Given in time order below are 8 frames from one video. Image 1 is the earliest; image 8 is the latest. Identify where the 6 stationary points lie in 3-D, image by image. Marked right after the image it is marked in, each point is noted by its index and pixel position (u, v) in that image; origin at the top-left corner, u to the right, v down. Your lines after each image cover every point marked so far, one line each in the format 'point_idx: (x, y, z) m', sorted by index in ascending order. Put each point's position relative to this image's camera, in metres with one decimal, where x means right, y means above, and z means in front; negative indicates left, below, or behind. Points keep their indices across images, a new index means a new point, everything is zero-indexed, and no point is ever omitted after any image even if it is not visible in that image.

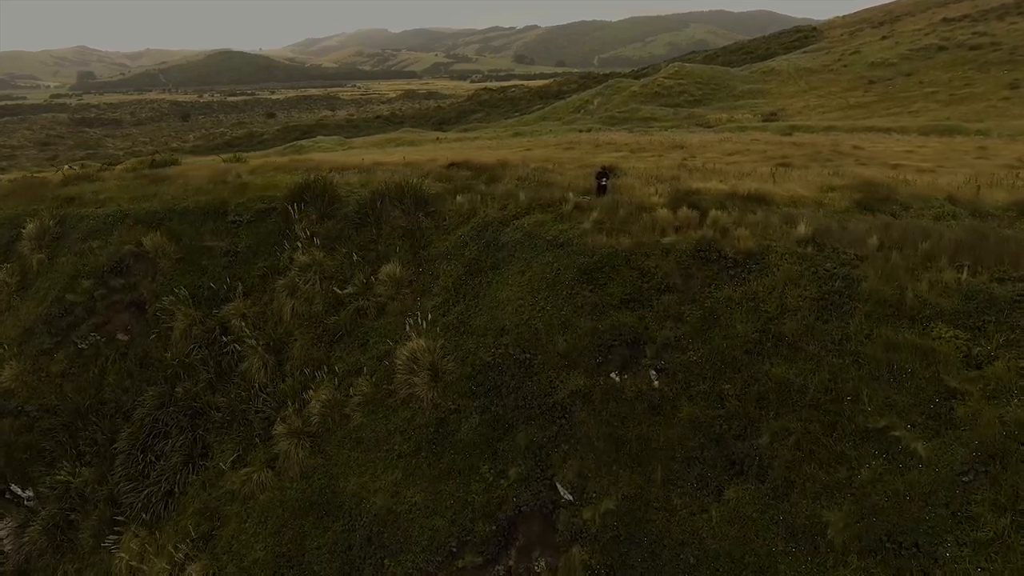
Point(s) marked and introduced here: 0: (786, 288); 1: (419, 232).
0: (+4.1, 0.0, +10.0) m
1: (-1.9, +1.2, +13.7) m
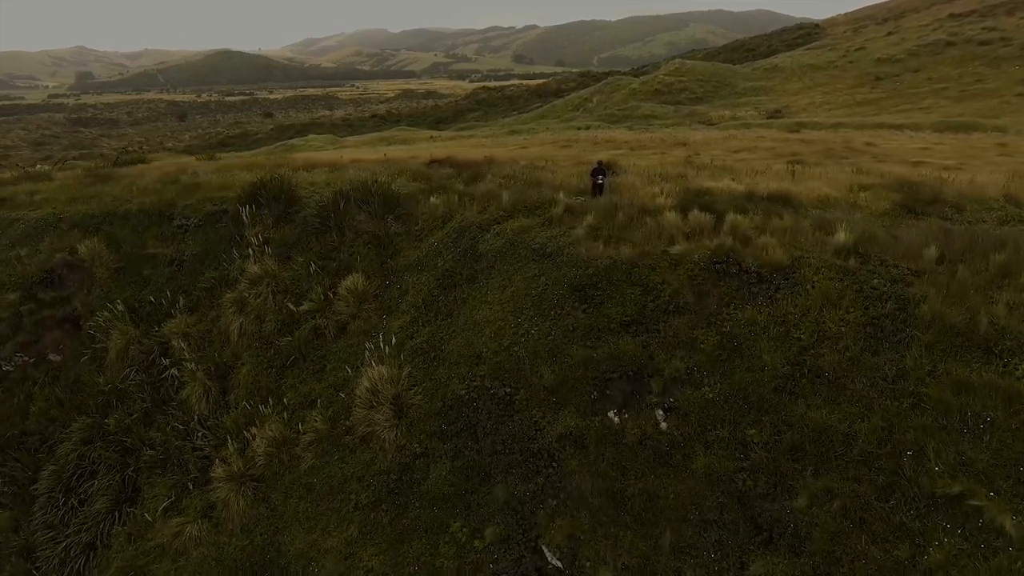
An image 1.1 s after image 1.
0: (+3.8, -0.3, +8.1) m
1: (-2.2, +0.9, +11.8) m
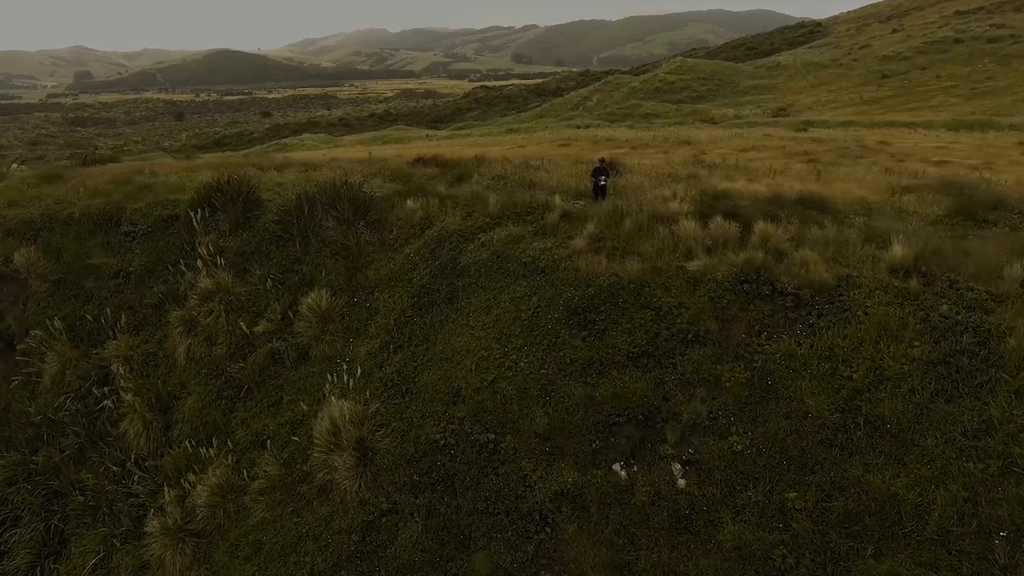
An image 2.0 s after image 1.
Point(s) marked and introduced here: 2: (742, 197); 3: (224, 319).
0: (+3.6, -0.5, +6.6) m
1: (-2.4, +0.6, +10.3) m
2: (+3.4, +1.3, +9.7) m
3: (-4.4, -0.5, +10.2) m
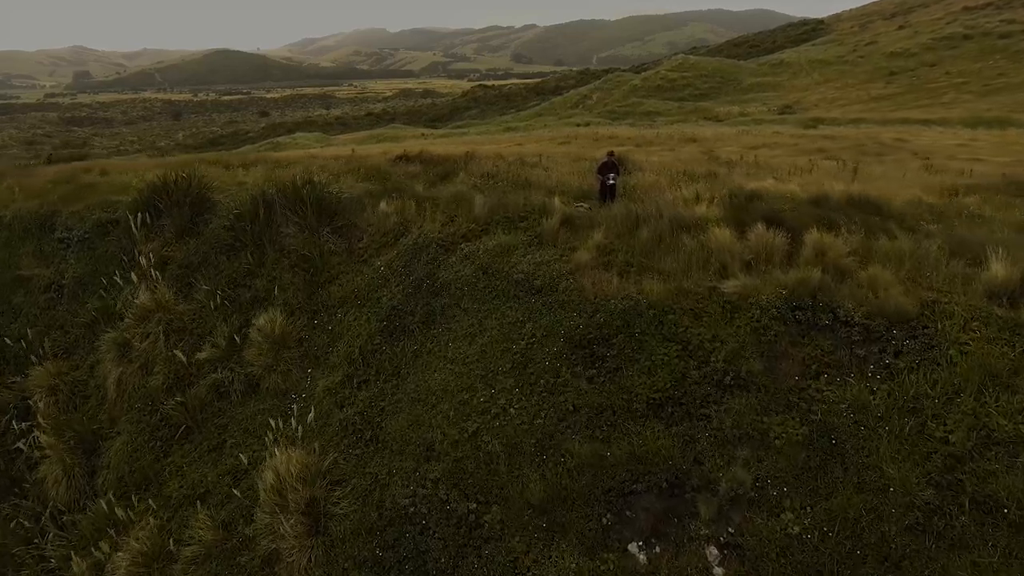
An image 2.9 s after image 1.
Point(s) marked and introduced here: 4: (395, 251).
0: (+3.5, -0.8, +5.0) m
1: (-2.5, +0.4, +8.7) m
2: (+3.3, +1.1, +8.1) m
3: (-4.5, -0.7, +8.6) m
4: (-1.5, +0.4, +8.2) m
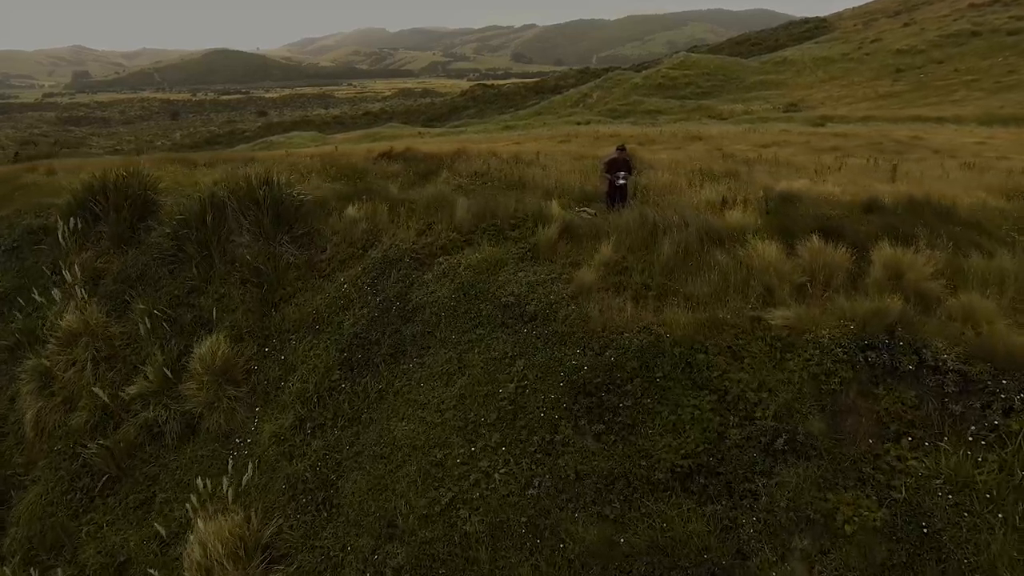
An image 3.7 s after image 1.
0: (+3.4, -1.0, +3.7) m
1: (-2.6, +0.2, +7.3) m
2: (+3.2, +0.8, +6.8) m
3: (-4.6, -0.9, +7.3) m
4: (-1.6, +0.2, +6.9) m
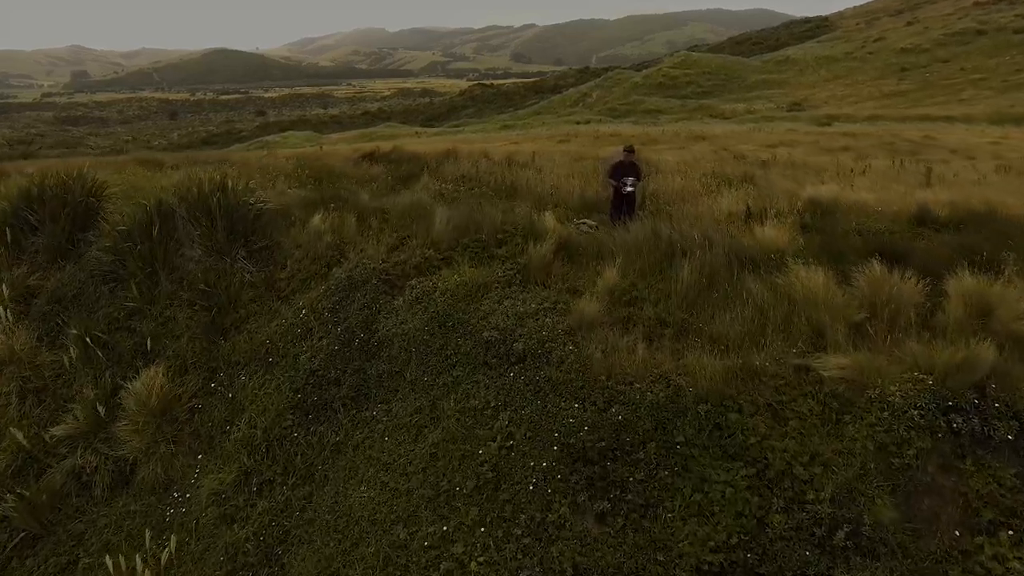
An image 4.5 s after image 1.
0: (+3.3, -1.2, +2.7) m
1: (-2.7, 0.0, +6.4) m
2: (+3.0, +0.6, +5.8) m
3: (-4.7, -1.1, +6.3) m
4: (-1.7, 0.0, +5.9) m
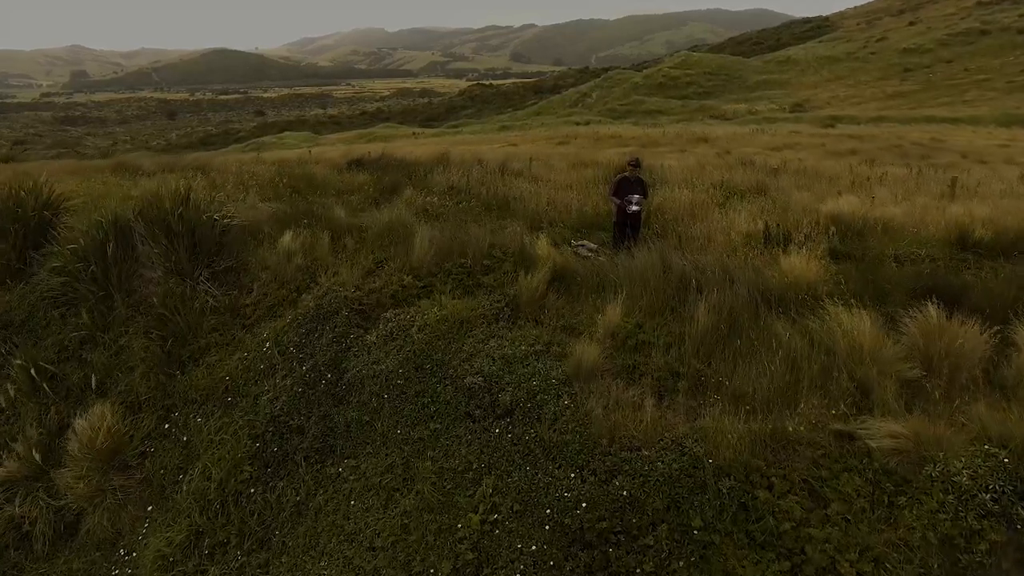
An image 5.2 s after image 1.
0: (+3.2, -1.4, +2.1) m
1: (-2.8, -0.3, +5.8) m
2: (+3.0, +0.4, +5.2) m
3: (-4.8, -1.4, +5.7) m
4: (-1.8, -0.2, +5.3) m
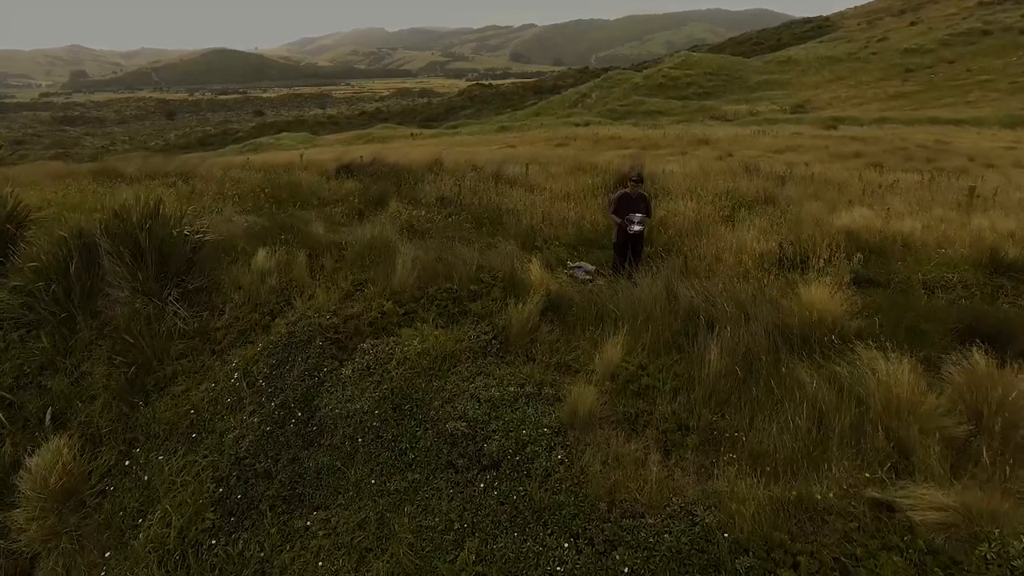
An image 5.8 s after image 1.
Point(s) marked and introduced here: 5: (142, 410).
0: (+3.1, -1.6, +1.7) m
1: (-2.9, -0.4, +5.3) m
2: (+2.9, +0.2, +4.8) m
3: (-4.9, -1.5, +5.3) m
4: (-1.8, -0.4, +4.9) m
5: (-2.7, -0.9, +5.0) m
